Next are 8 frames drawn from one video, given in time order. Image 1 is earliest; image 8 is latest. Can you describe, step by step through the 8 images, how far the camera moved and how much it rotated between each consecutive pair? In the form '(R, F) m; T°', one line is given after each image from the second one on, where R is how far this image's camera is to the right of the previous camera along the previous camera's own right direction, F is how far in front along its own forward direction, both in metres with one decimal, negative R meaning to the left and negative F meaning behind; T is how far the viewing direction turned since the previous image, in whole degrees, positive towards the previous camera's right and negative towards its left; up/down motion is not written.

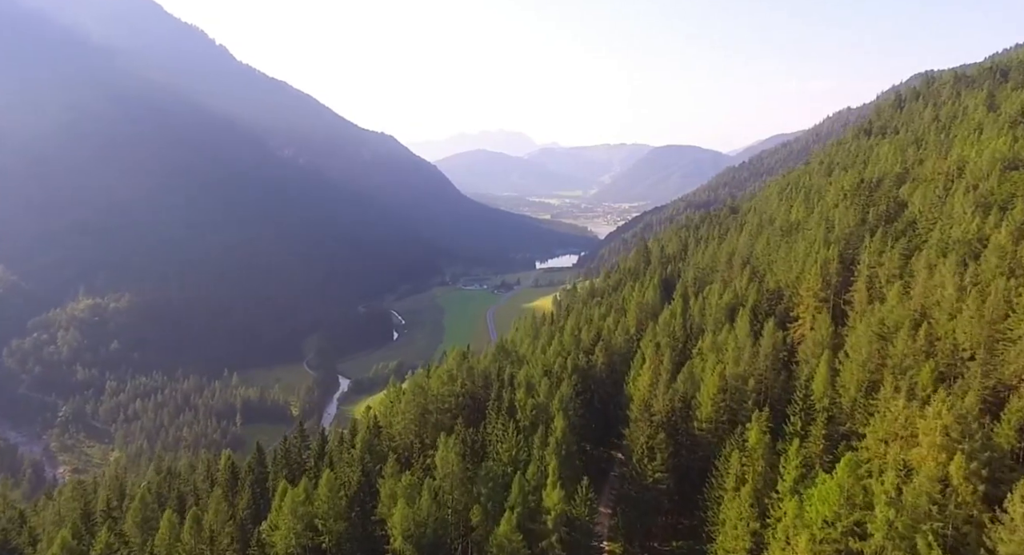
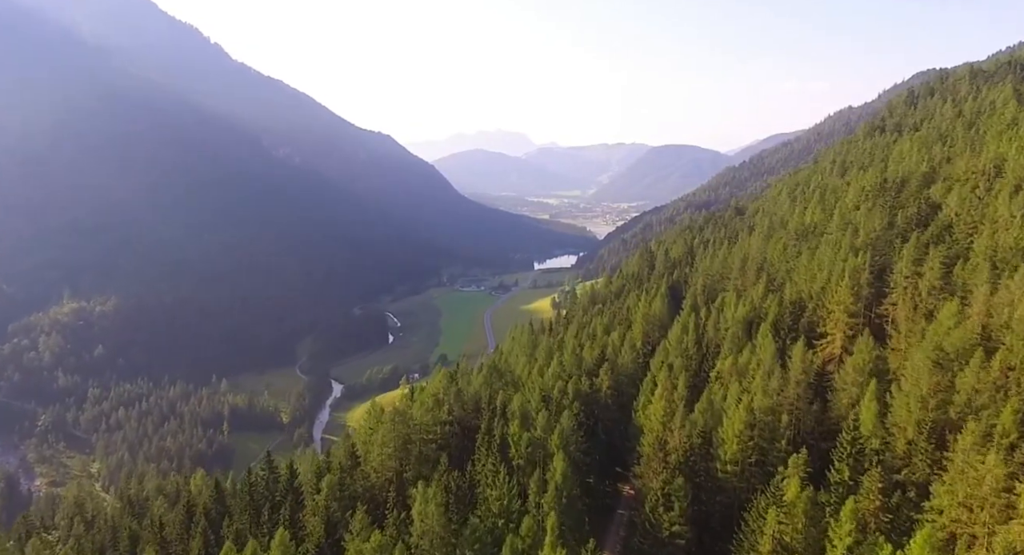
(+0.3, +5.7) m; 0°
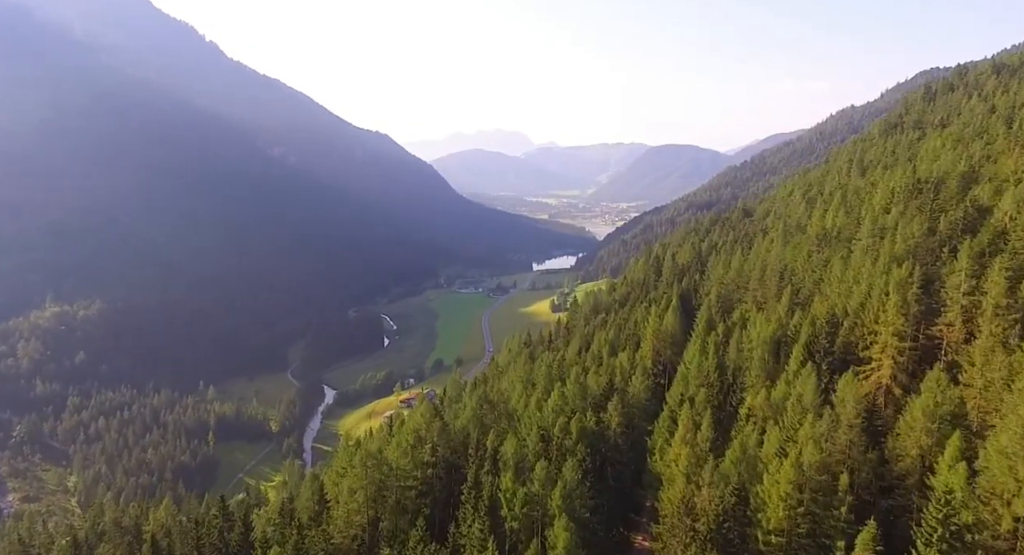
(+0.3, +6.6) m; 0°
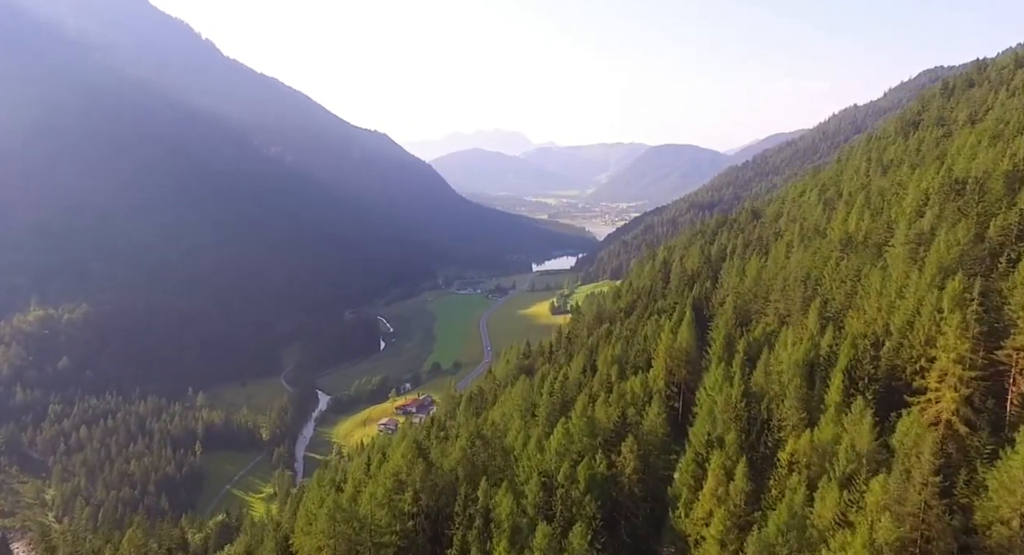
(+0.1, +5.8) m; 0°
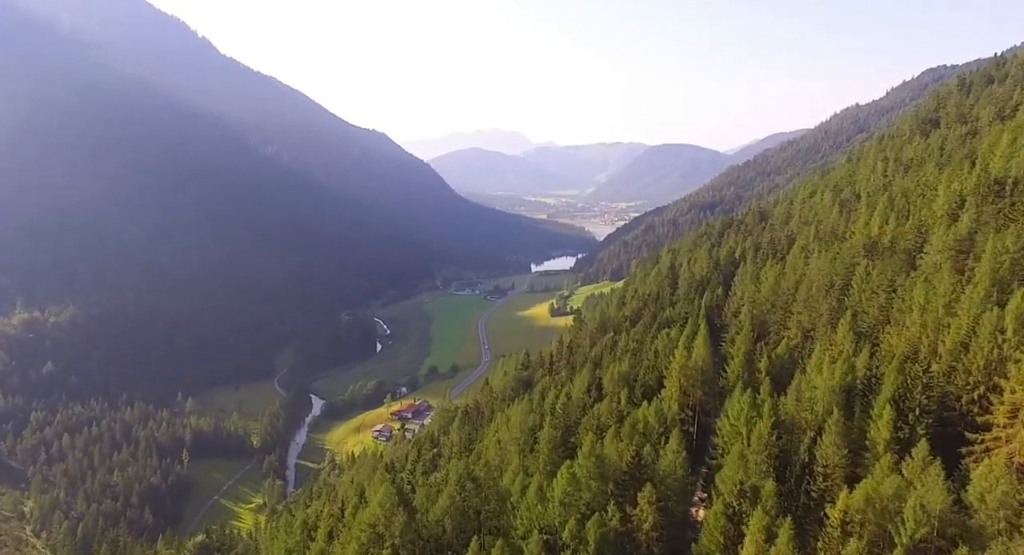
(+0.1, +5.0) m; 0°
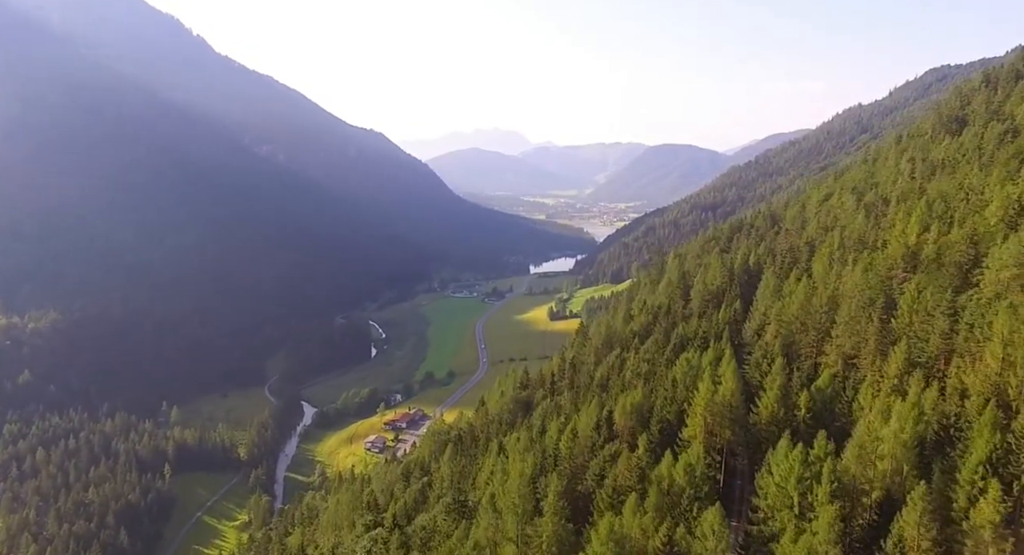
(+0.1, +6.8) m; 0°
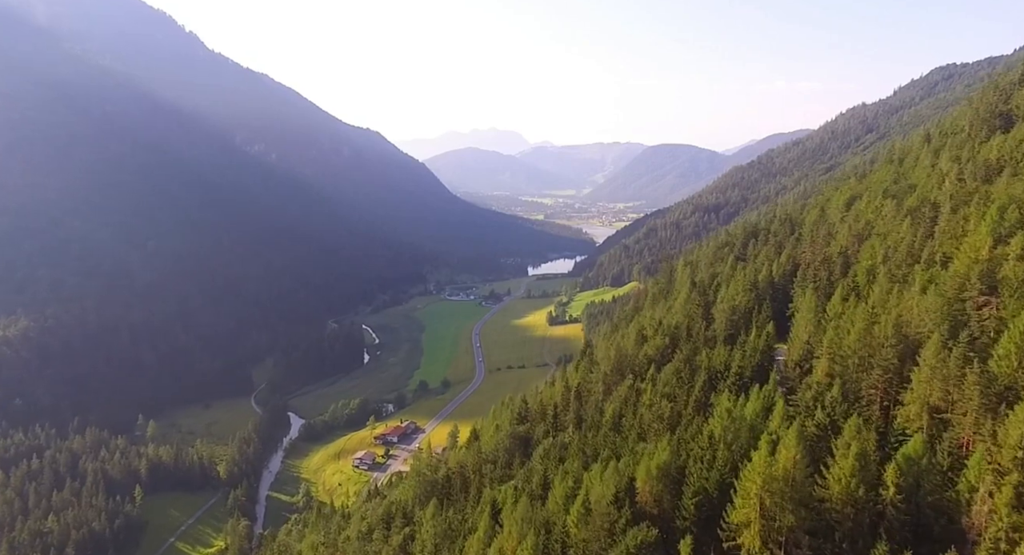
(+0.1, +9.6) m; 0°
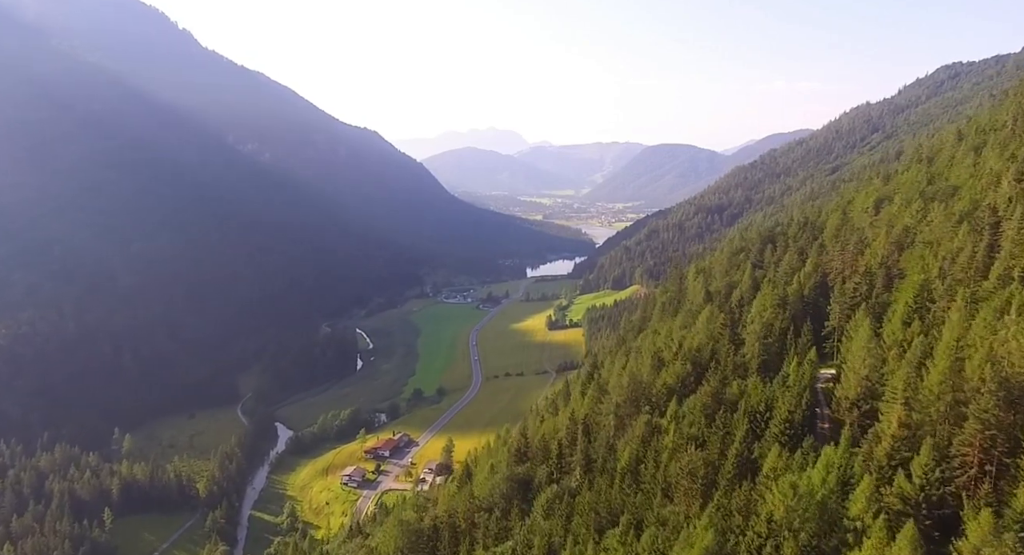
(+0.1, +8.9) m; 0°
